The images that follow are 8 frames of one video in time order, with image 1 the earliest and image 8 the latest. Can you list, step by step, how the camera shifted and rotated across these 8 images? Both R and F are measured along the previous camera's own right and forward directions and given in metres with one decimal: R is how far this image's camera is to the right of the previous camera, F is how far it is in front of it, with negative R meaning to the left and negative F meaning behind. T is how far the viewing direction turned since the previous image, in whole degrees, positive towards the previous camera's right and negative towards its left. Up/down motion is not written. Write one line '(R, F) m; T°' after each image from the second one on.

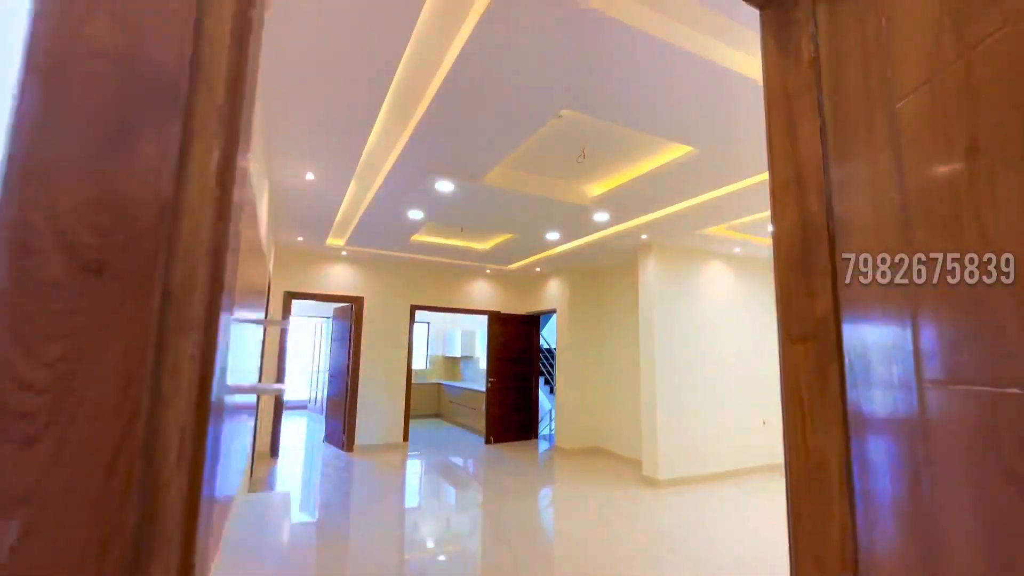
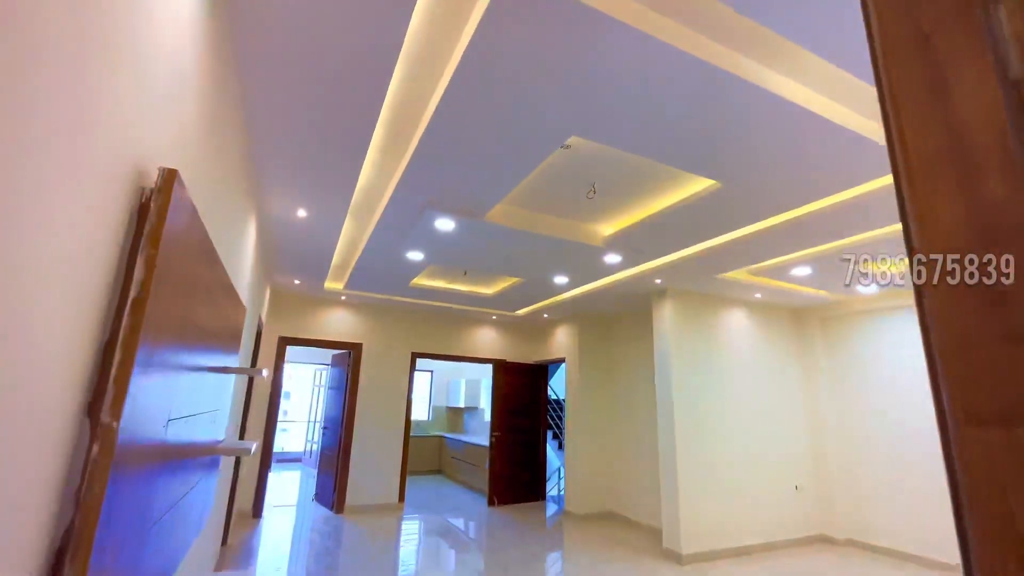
(0.0, +0.3) m; -1°
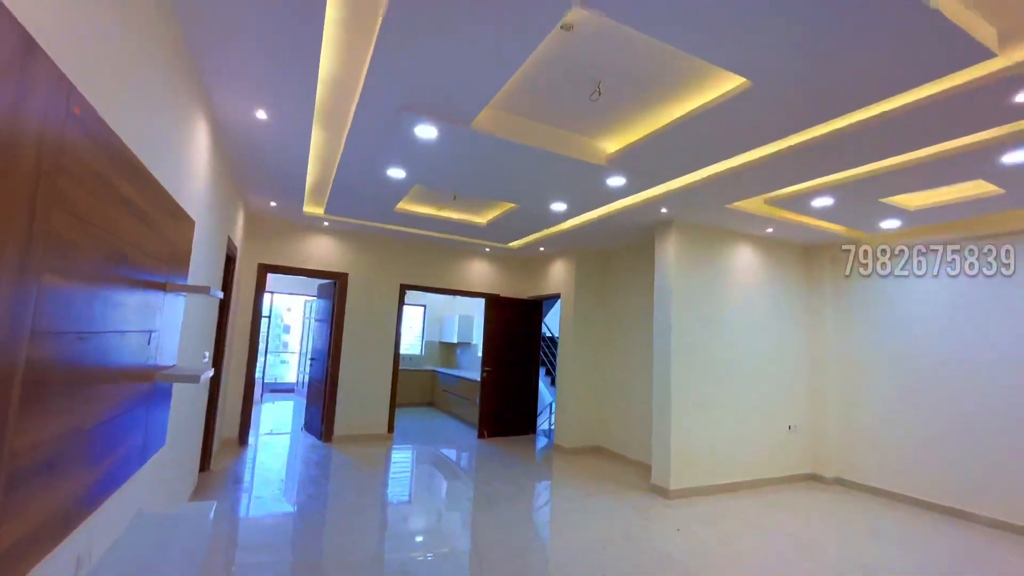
(+0.1, +0.3) m; 0°
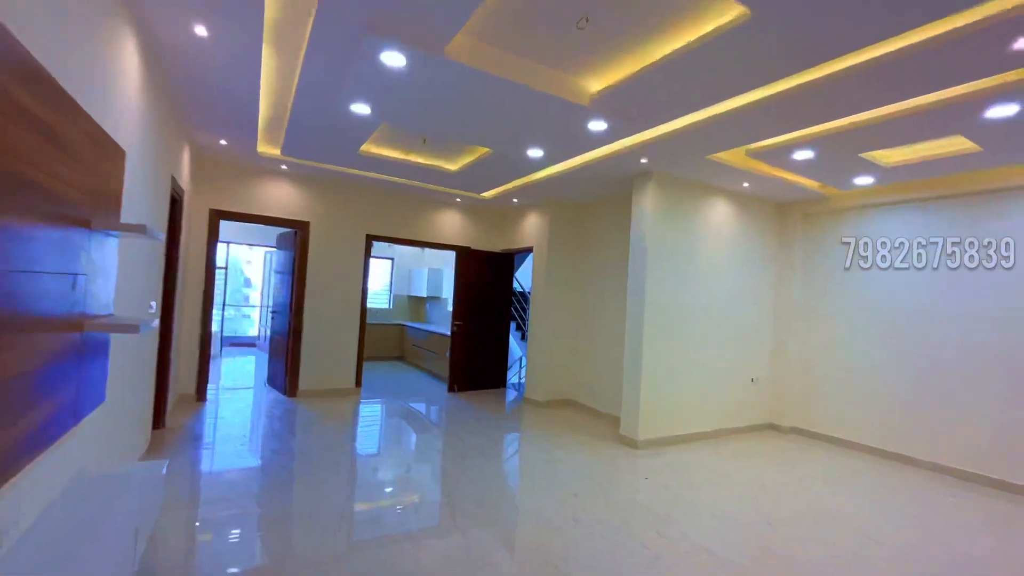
(0.0, +0.2) m; +4°
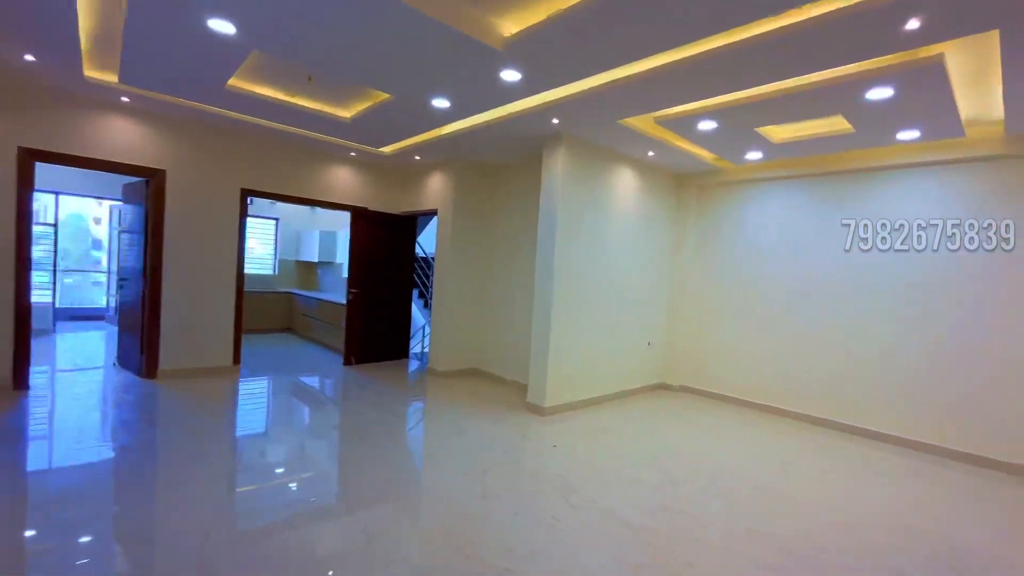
(0.0, +0.3) m; +12°
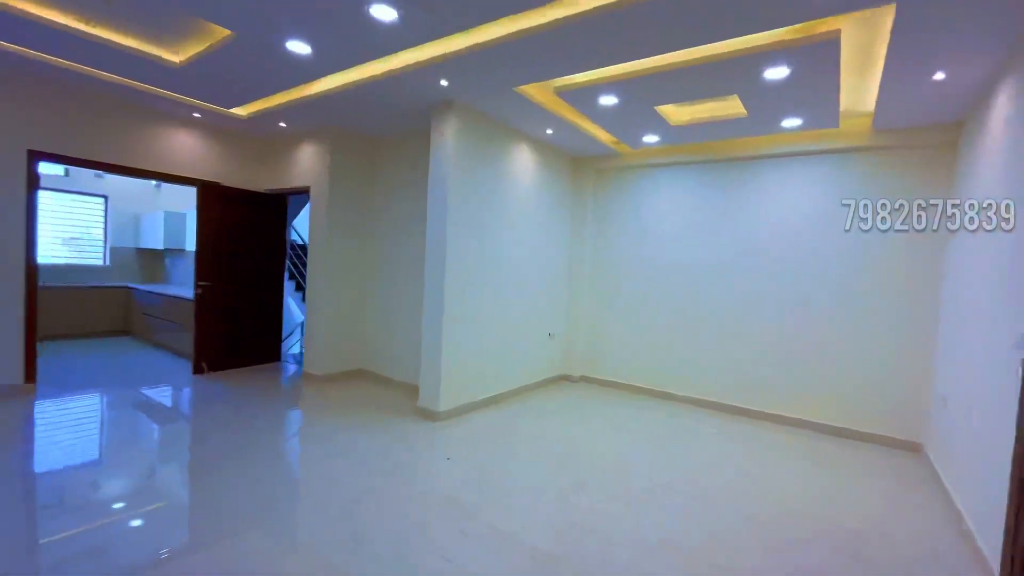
(+0.1, +0.5) m; +12°
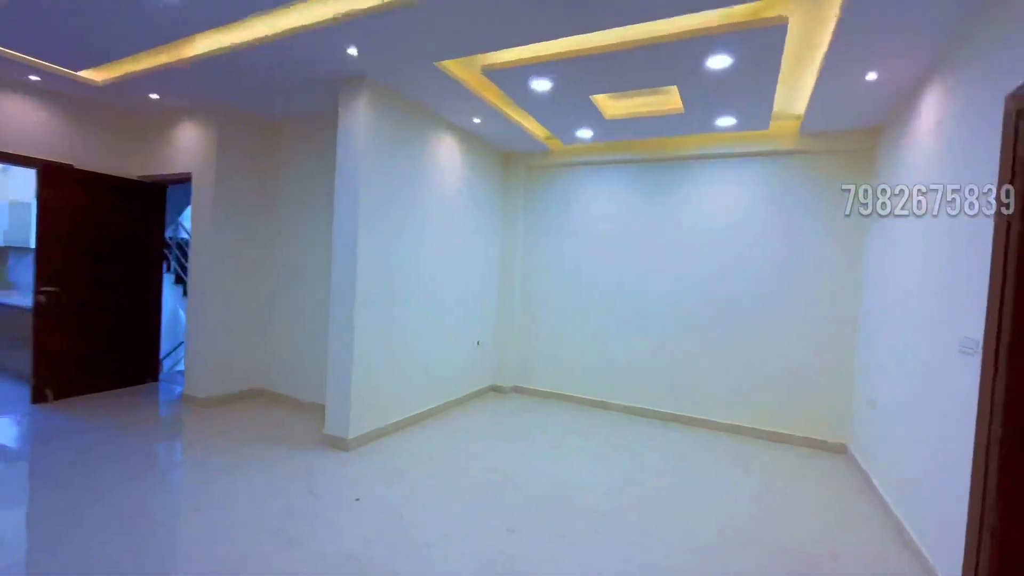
(0.0, +0.4) m; +9°
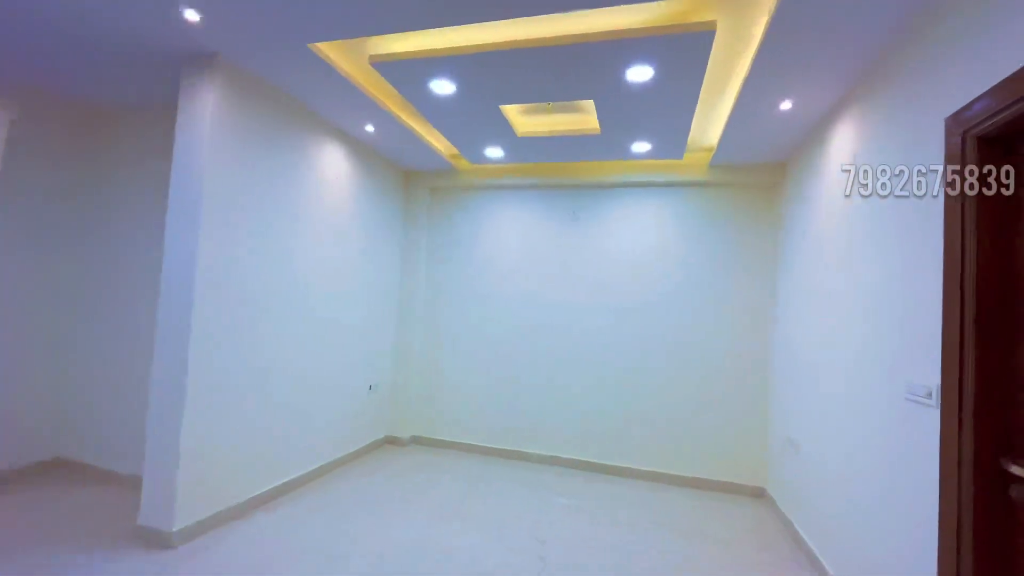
(+0.1, +0.6) m; +11°
